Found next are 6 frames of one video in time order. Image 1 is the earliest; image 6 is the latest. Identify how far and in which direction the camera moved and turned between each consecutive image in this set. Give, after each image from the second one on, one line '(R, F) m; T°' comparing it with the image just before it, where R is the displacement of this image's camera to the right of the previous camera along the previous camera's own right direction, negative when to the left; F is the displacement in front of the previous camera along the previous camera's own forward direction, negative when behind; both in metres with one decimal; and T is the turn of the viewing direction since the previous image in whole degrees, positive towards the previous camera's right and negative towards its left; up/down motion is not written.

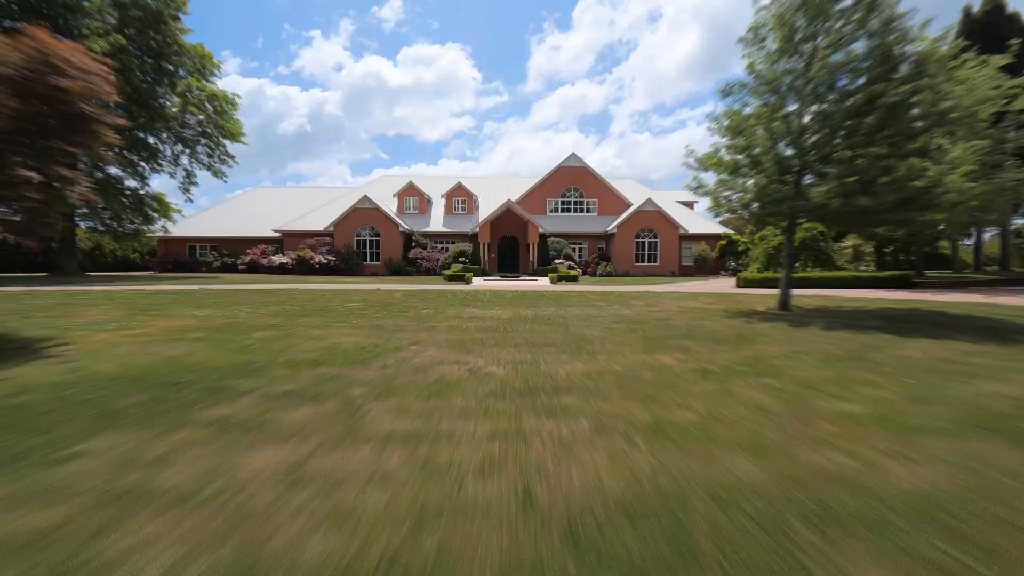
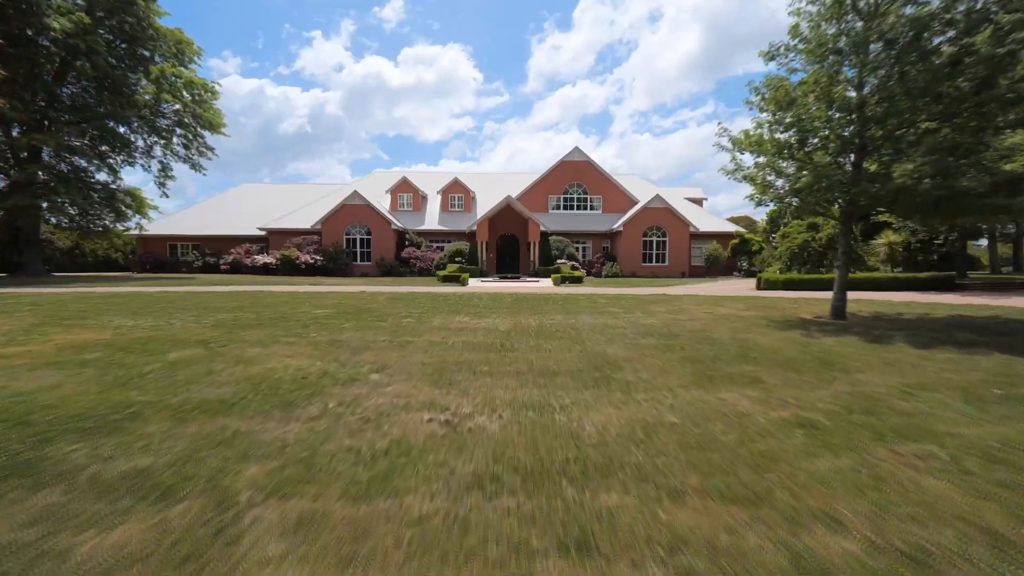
(0.0, +2.2) m; 0°
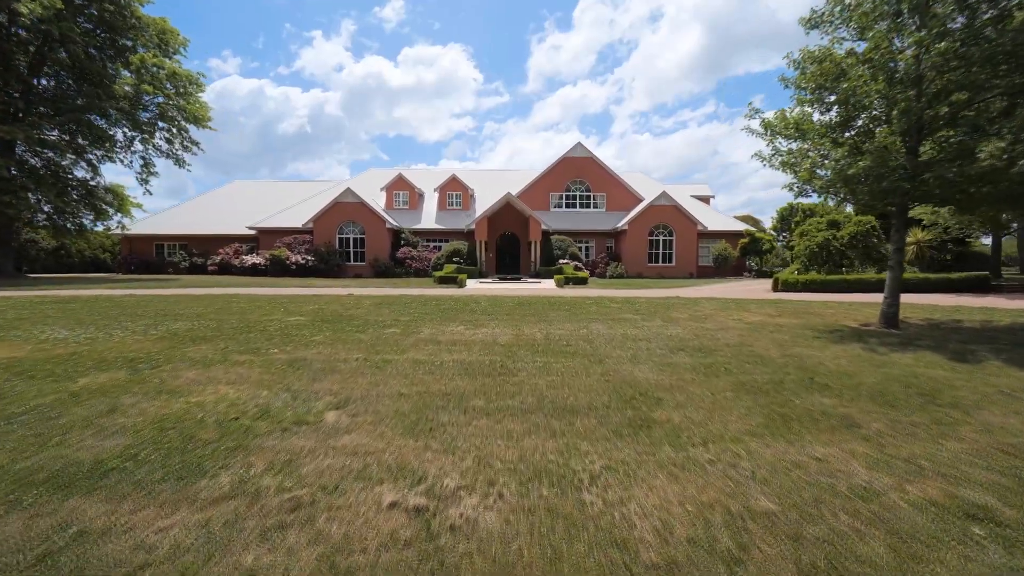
(0.0, +1.5) m; 0°
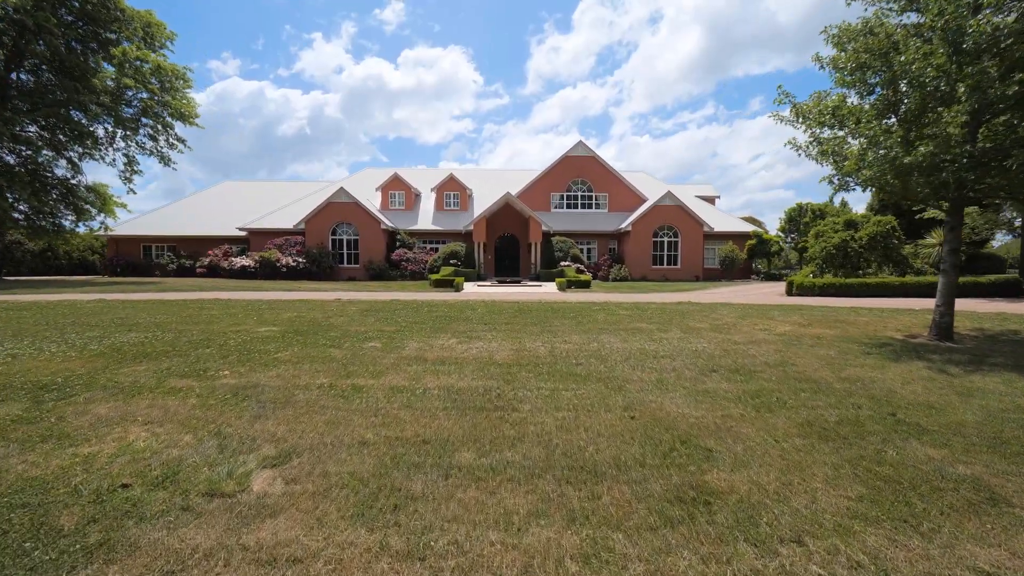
(0.0, +1.2) m; 0°
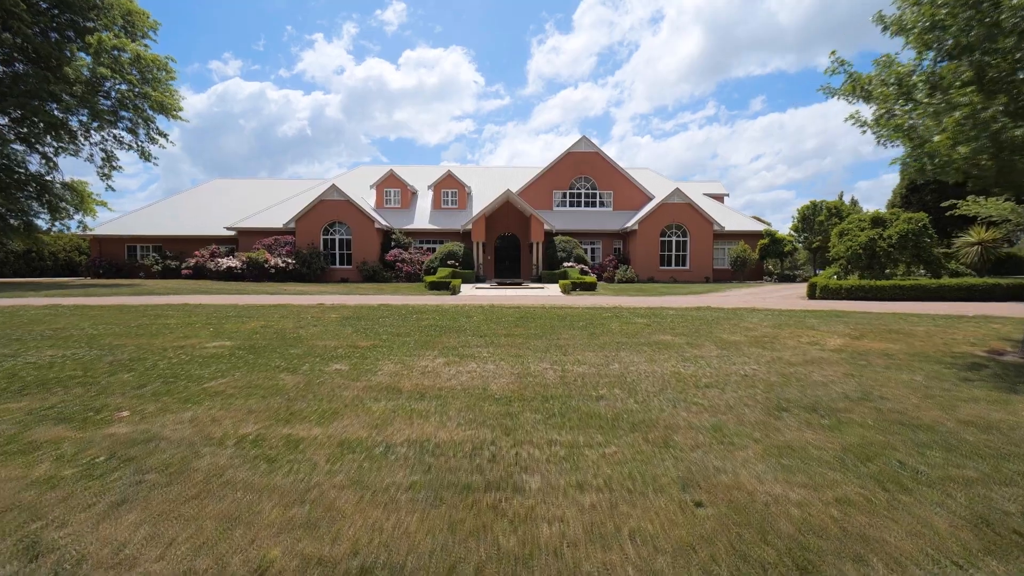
(0.0, +1.5) m; 0°
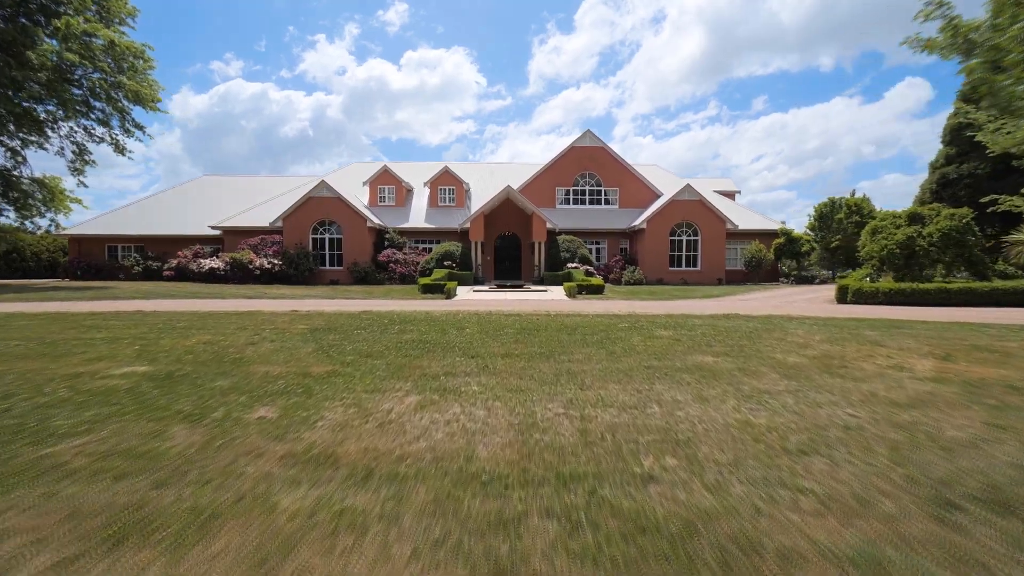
(0.0, +1.7) m; 0°
